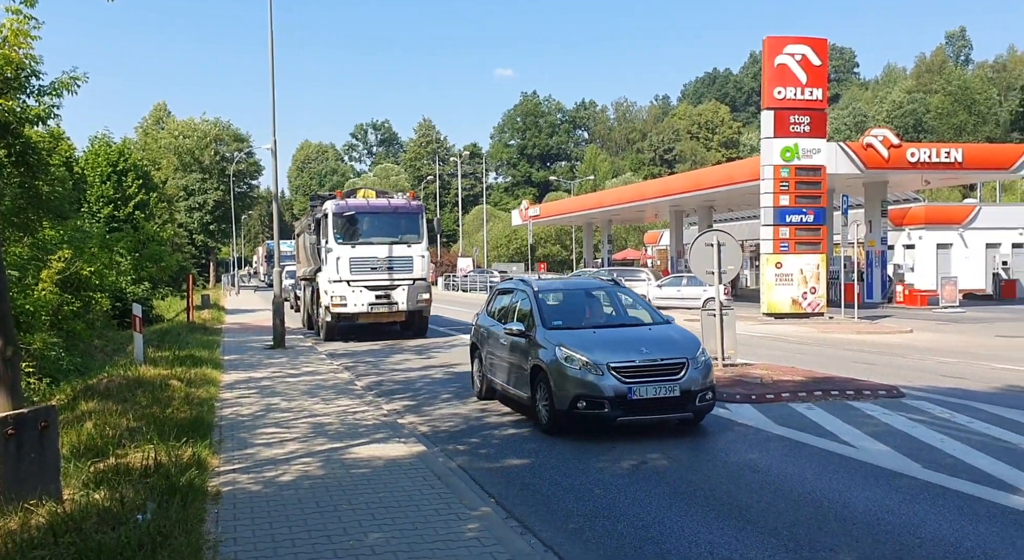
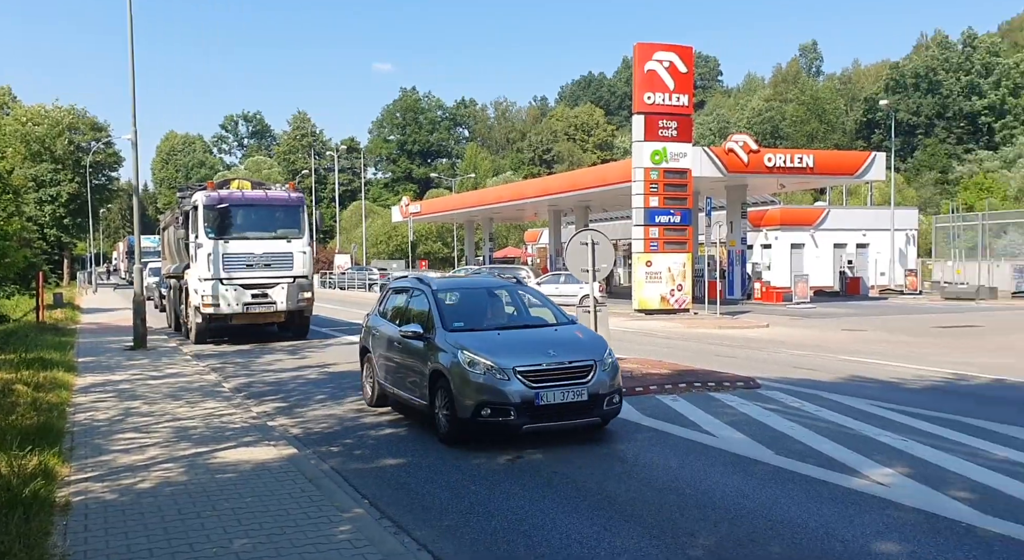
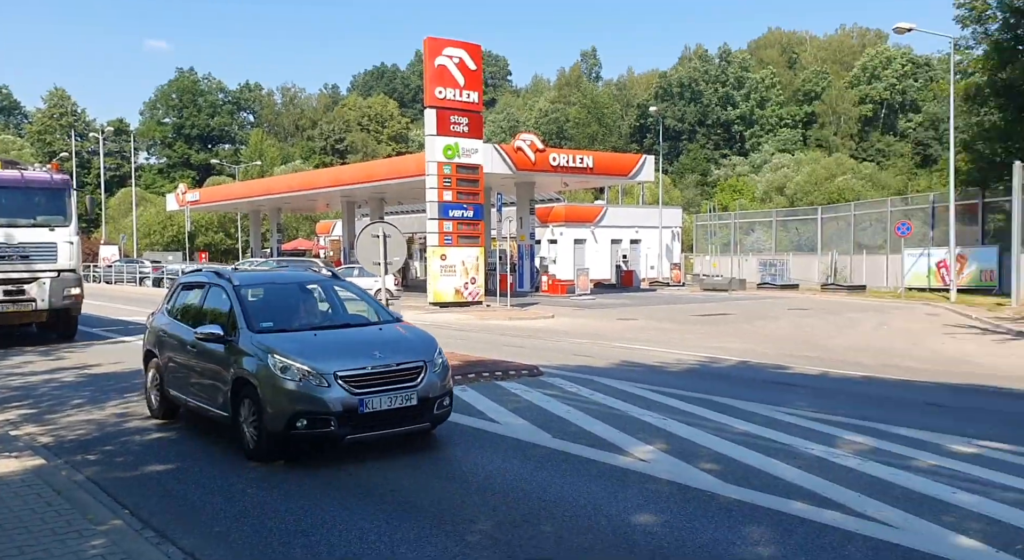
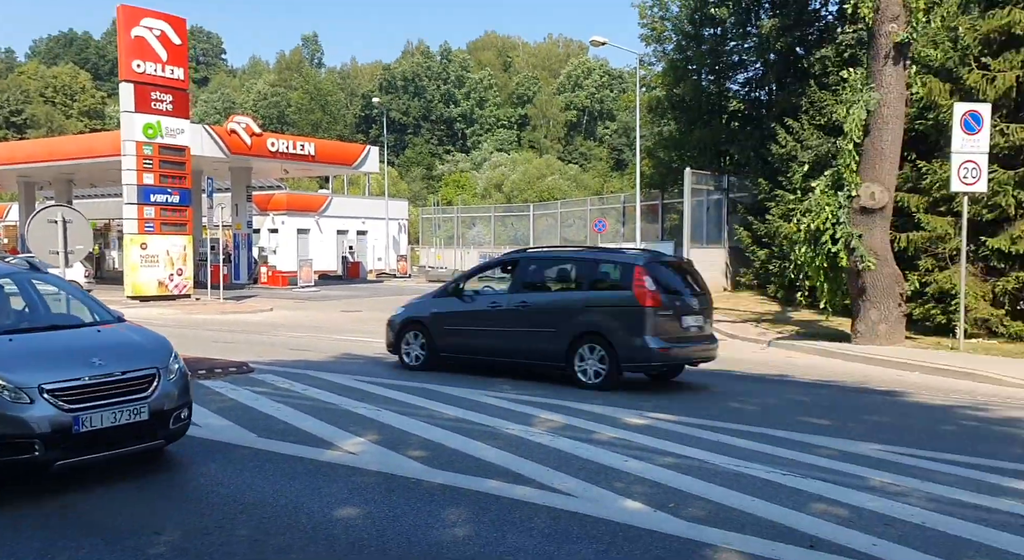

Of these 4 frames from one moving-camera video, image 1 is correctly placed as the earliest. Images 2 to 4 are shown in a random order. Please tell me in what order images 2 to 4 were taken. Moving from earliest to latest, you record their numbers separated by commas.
2, 3, 4
